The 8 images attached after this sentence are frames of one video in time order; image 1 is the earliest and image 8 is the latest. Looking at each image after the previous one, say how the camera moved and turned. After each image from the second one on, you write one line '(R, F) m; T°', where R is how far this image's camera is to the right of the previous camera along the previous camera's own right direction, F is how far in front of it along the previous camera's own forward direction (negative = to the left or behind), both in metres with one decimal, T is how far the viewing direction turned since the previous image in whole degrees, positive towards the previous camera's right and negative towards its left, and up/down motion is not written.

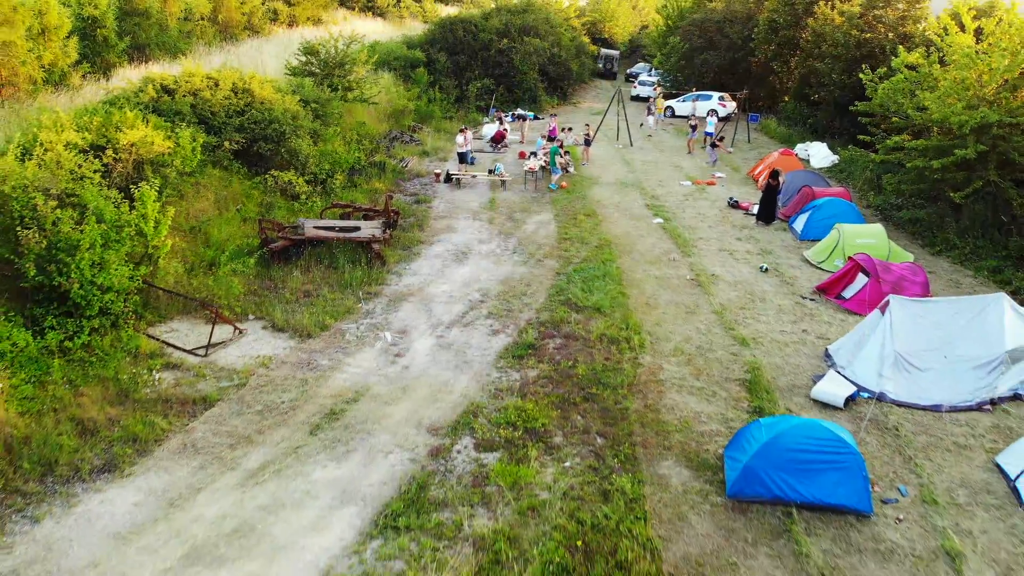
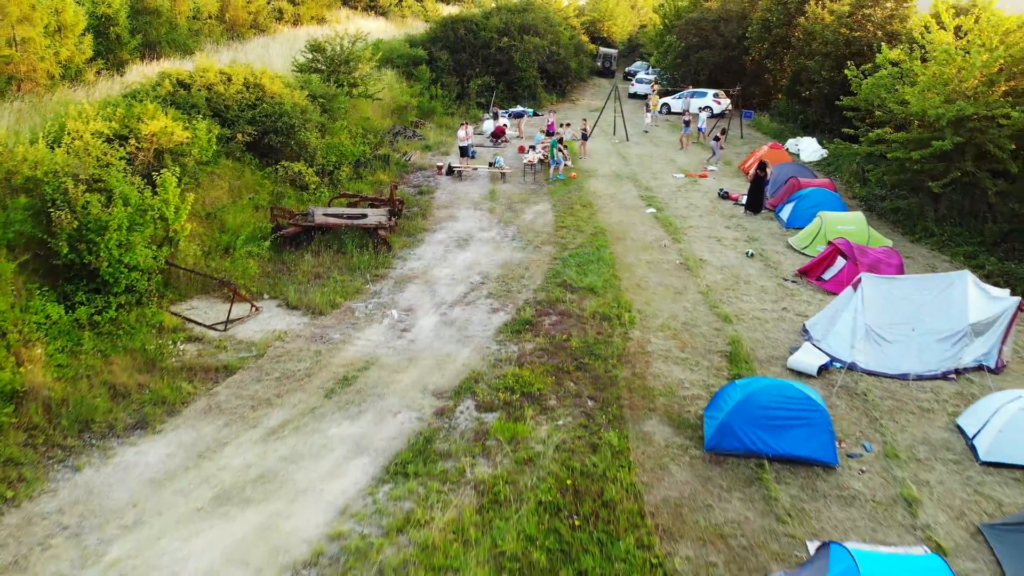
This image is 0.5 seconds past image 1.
(0.0, -0.5) m; 0°
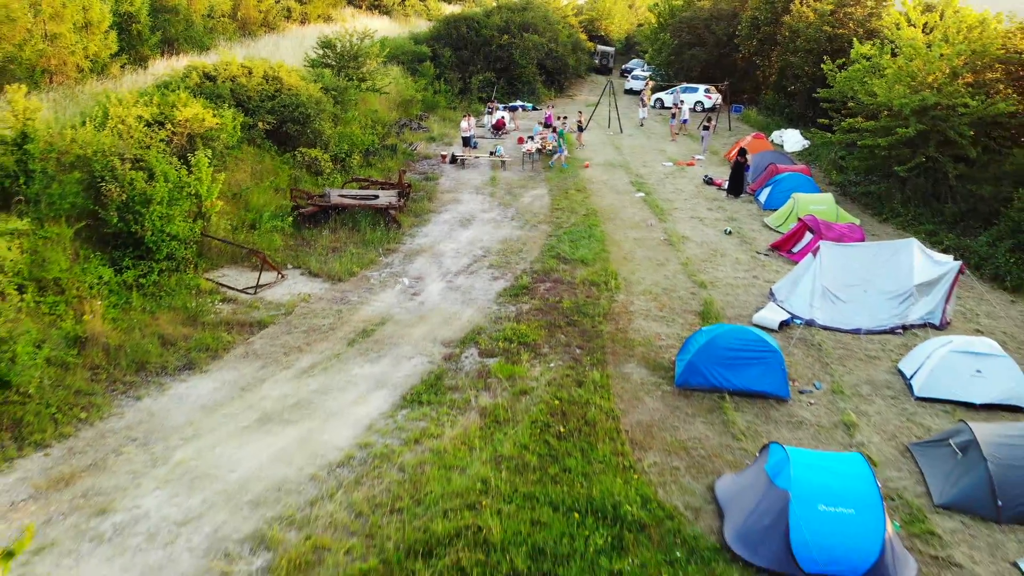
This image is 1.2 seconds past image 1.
(0.0, -1.0) m; 0°
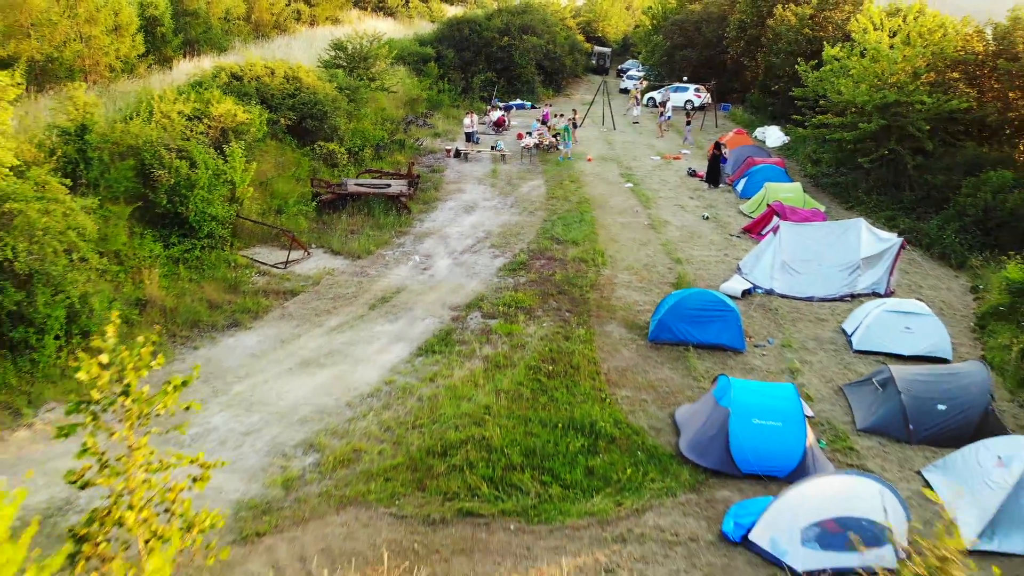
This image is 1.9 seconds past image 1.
(0.0, -1.2) m; 0°
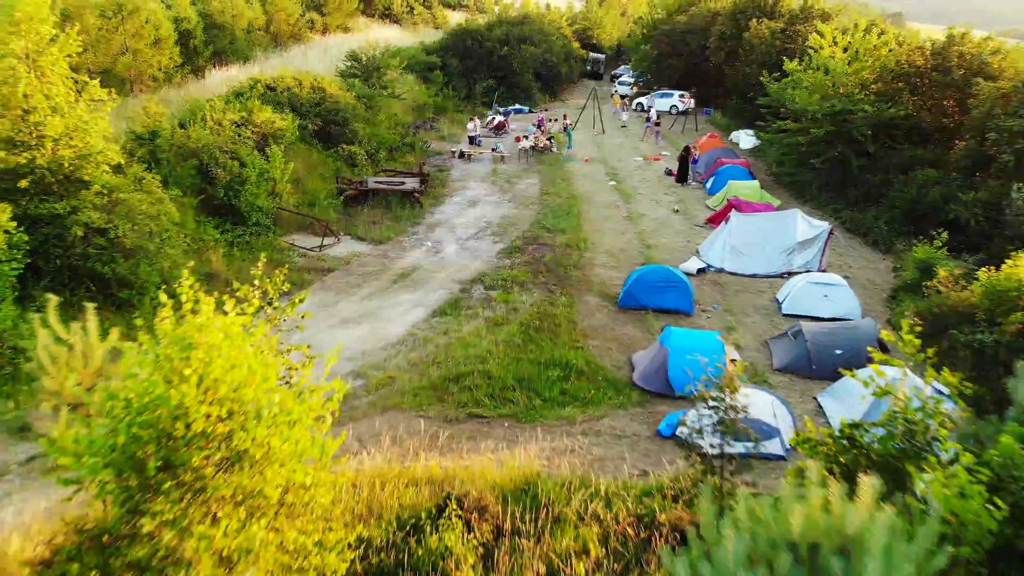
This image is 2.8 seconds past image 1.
(+0.1, -2.0) m; 0°
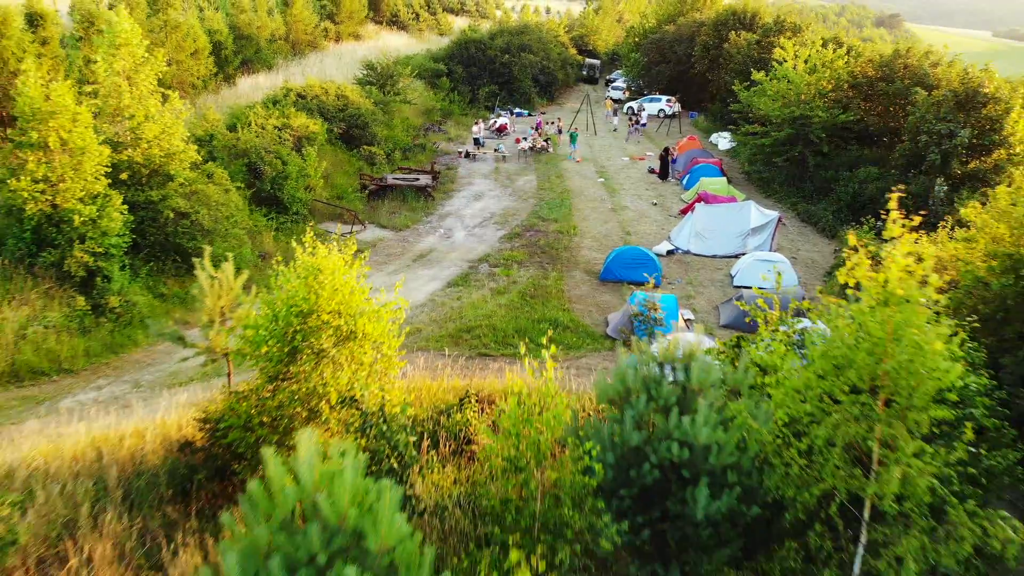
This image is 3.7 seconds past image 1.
(0.0, -2.2) m; 0°
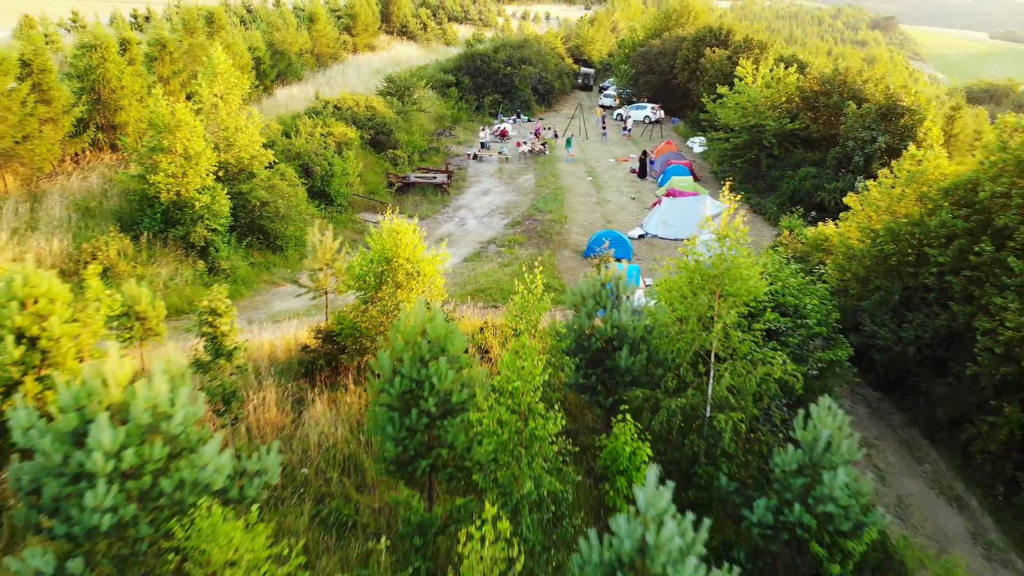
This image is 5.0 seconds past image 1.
(0.0, -3.4) m; 0°
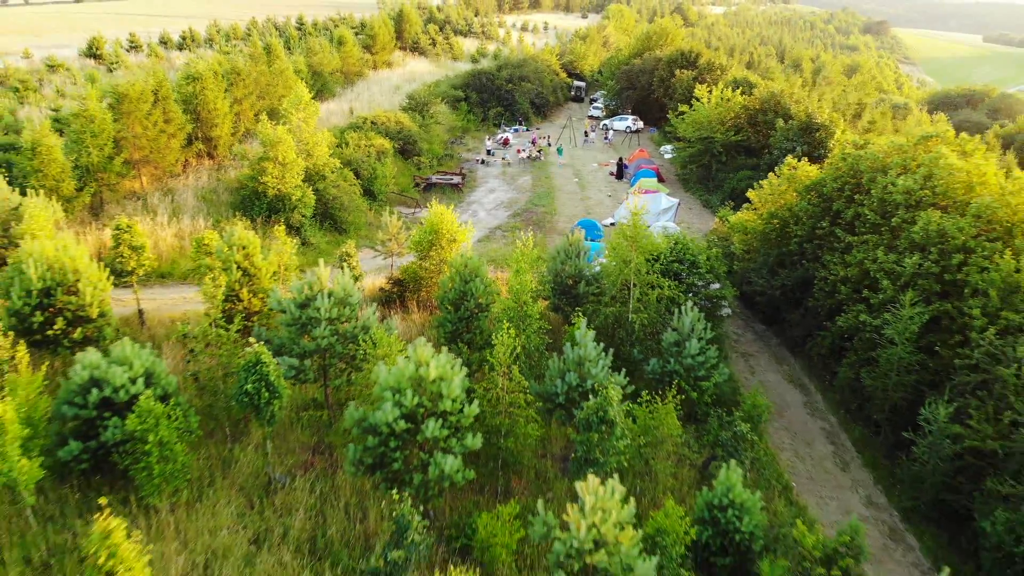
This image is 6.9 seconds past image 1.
(0.0, -5.6) m; 0°
